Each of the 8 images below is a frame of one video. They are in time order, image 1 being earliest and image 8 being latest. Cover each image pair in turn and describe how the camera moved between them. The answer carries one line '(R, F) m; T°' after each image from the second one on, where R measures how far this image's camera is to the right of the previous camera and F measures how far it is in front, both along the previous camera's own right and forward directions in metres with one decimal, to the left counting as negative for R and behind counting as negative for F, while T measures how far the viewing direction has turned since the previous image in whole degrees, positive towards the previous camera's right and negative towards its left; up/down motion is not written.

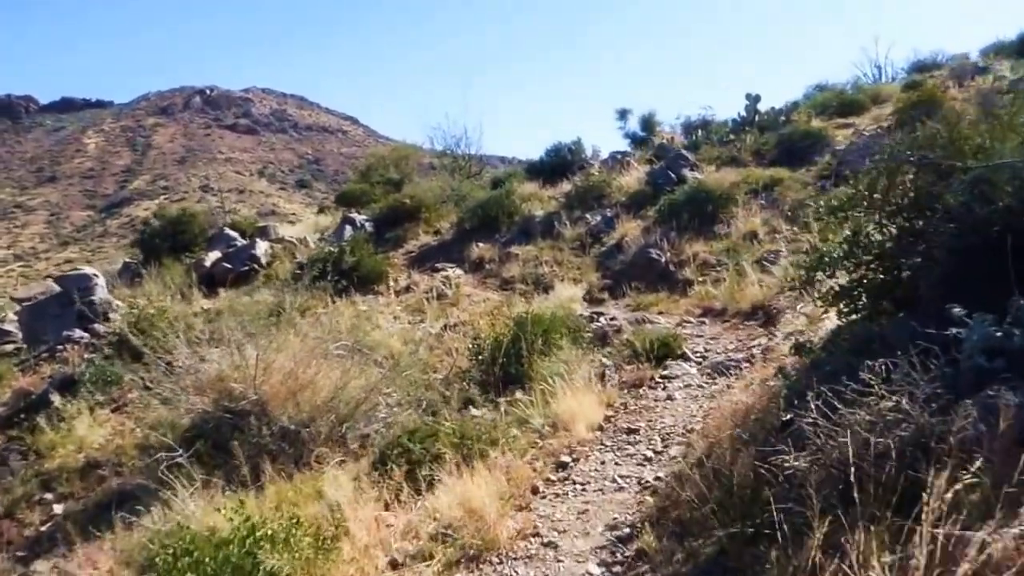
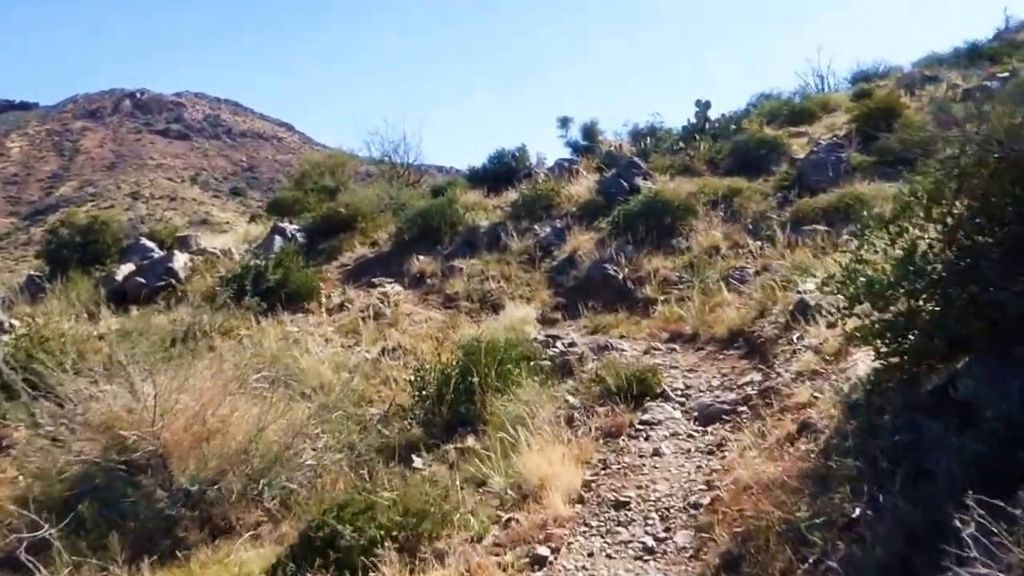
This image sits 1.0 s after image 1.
(-0.1, +1.2) m; +3°
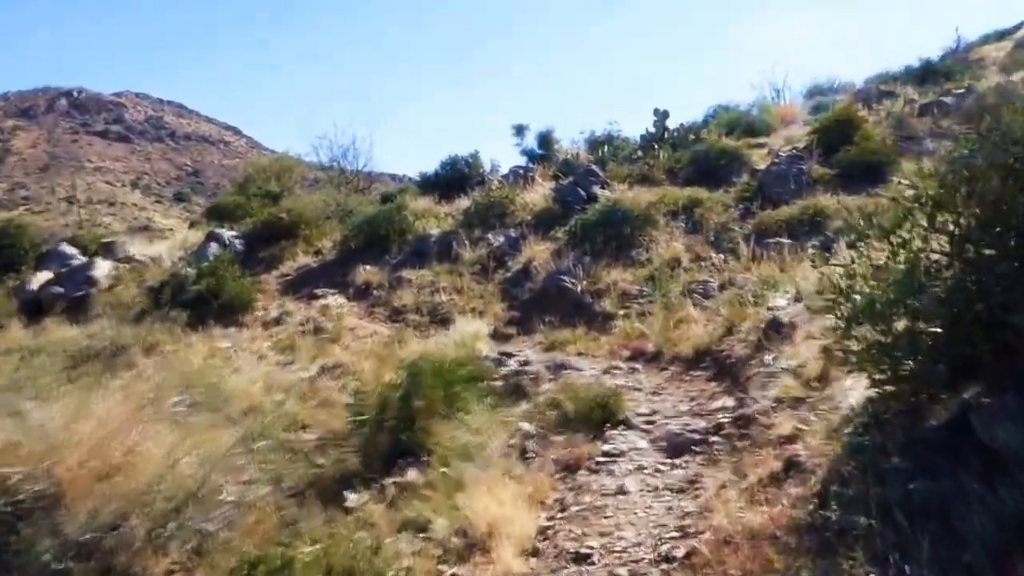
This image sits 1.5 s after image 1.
(0.0, +0.7) m; +2°
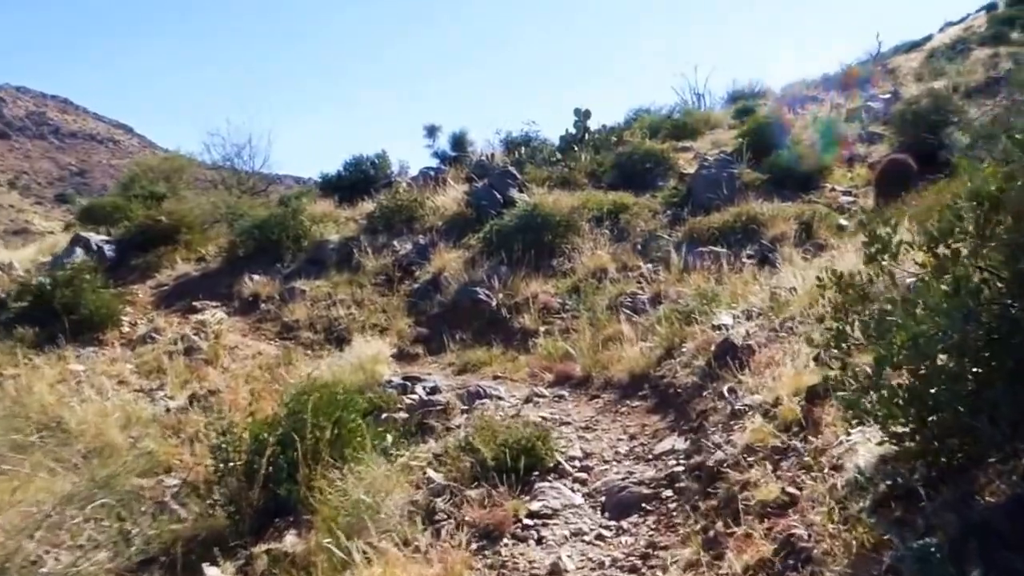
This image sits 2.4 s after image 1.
(0.0, +1.2) m; +4°
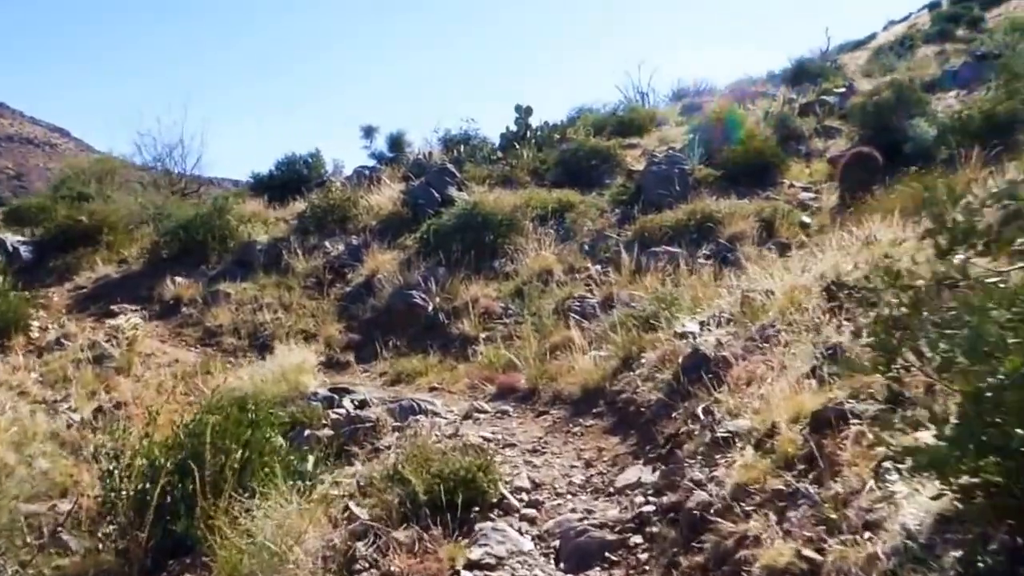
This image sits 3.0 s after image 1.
(0.0, +0.8) m; +3°
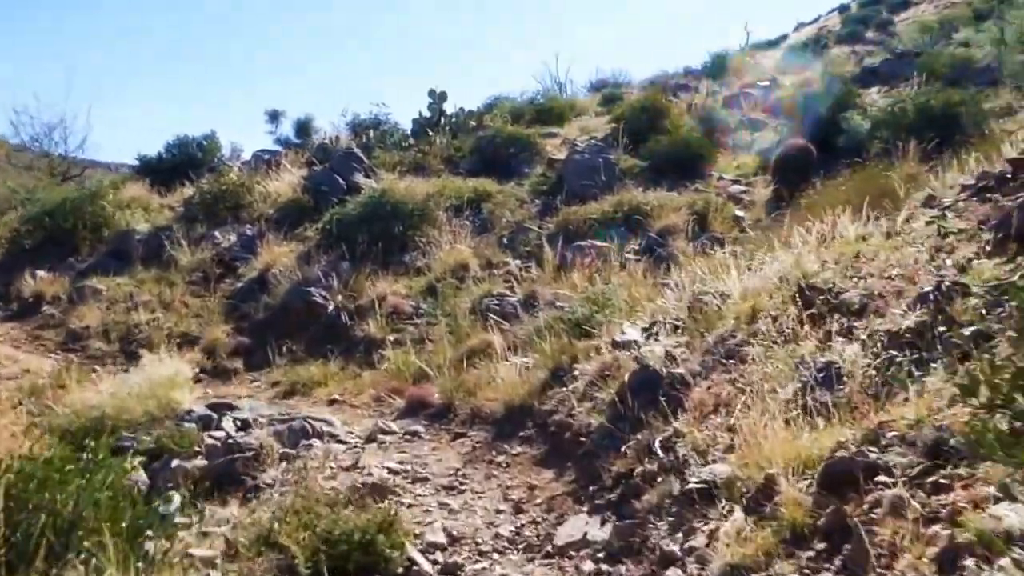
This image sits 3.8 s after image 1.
(0.0, +0.9) m; +4°
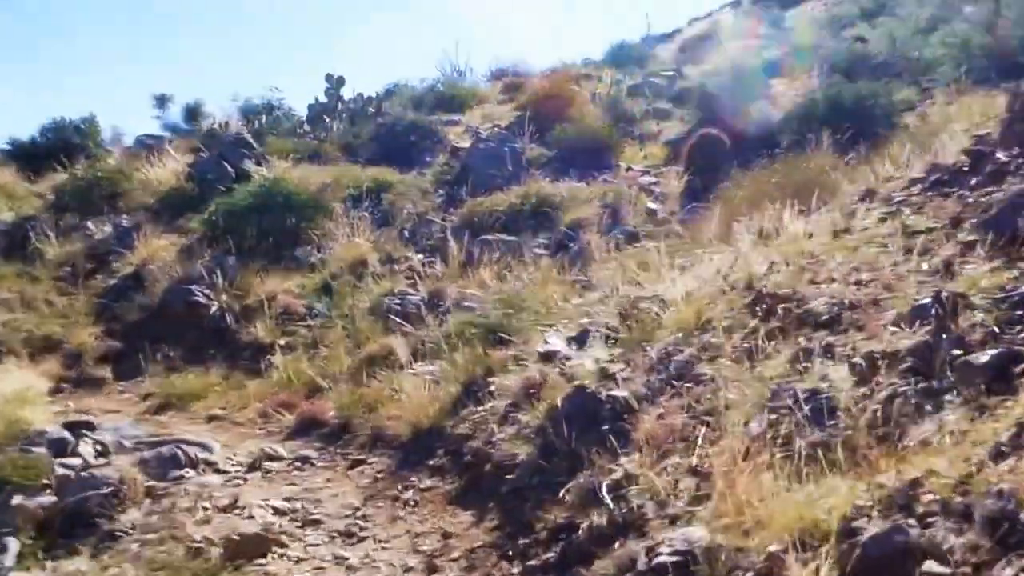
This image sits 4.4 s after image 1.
(0.0, +0.7) m; +5°
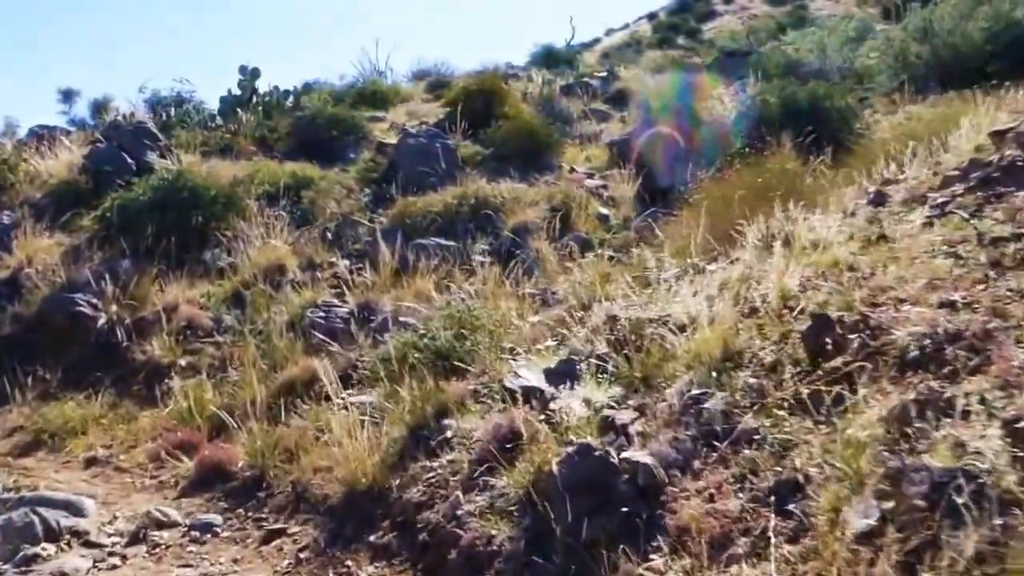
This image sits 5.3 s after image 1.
(-0.1, +1.0) m; +4°
